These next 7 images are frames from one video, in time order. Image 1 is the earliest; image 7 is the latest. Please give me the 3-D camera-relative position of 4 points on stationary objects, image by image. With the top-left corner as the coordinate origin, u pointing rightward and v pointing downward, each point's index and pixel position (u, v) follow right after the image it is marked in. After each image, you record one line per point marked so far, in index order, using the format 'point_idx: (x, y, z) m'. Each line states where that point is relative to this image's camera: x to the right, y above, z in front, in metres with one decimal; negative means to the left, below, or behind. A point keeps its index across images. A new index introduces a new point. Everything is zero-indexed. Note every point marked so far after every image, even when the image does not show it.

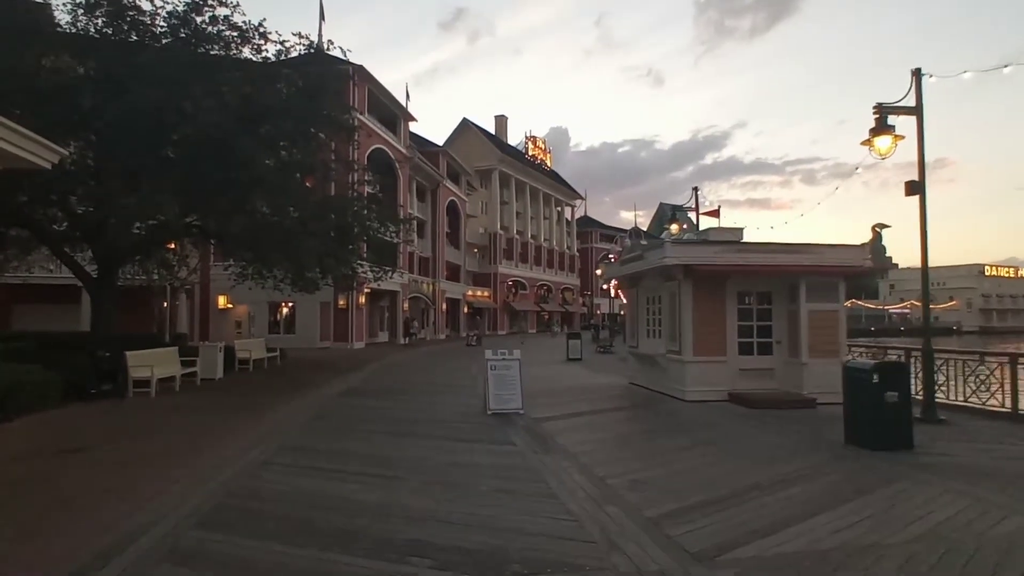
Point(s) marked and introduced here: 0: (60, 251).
0: (-14.5, +1.1, +19.7) m
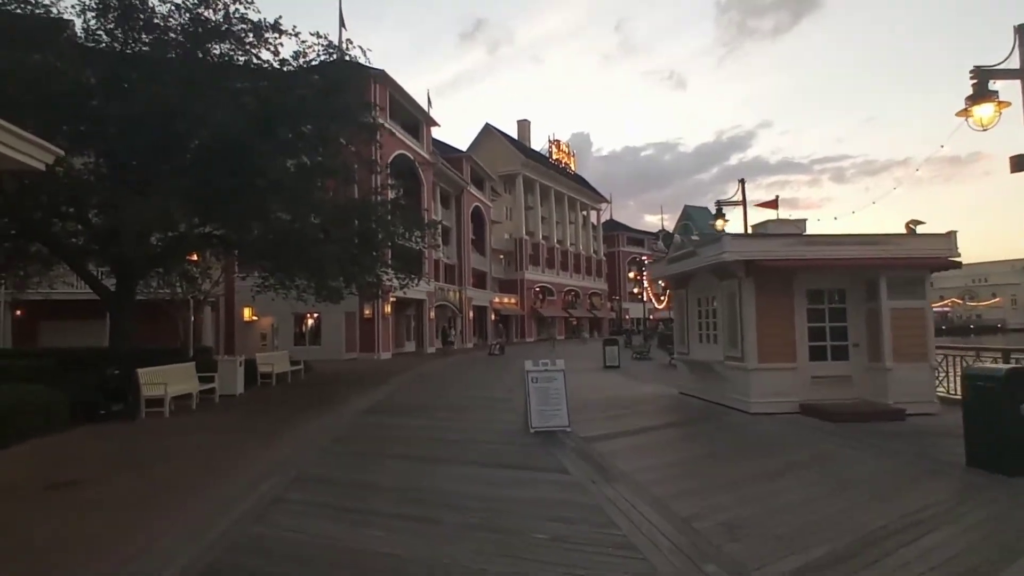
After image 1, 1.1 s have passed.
0: (-13.5, +0.7, +19.1) m
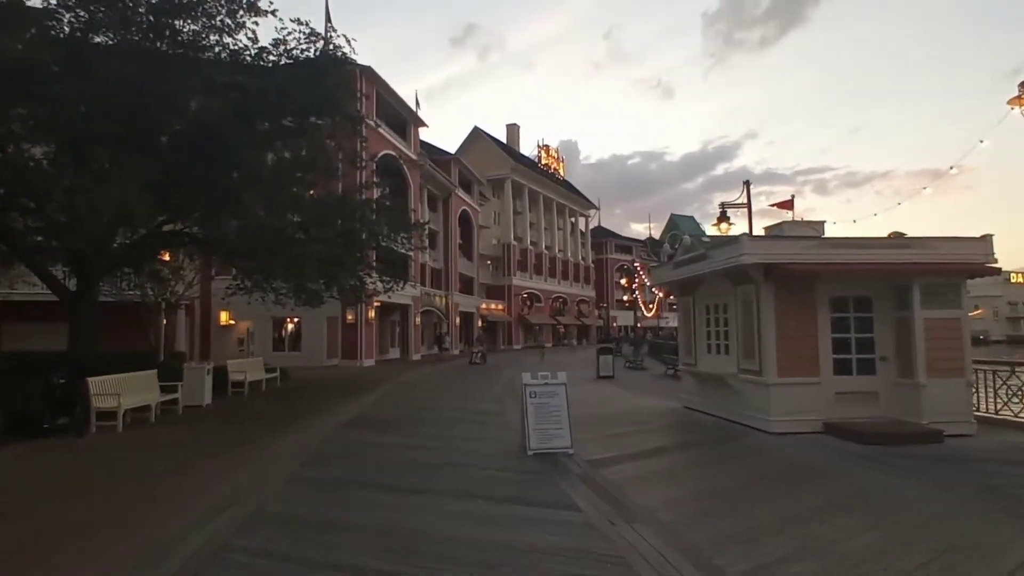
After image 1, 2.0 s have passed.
0: (-13.7, +0.7, +17.7) m
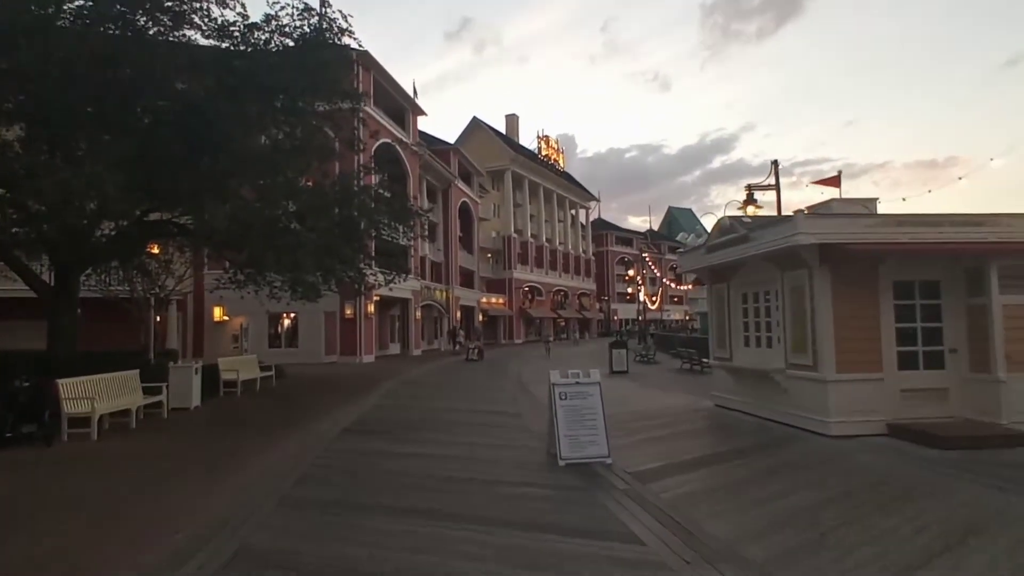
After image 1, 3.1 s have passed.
0: (-13.4, +0.8, +16.4) m
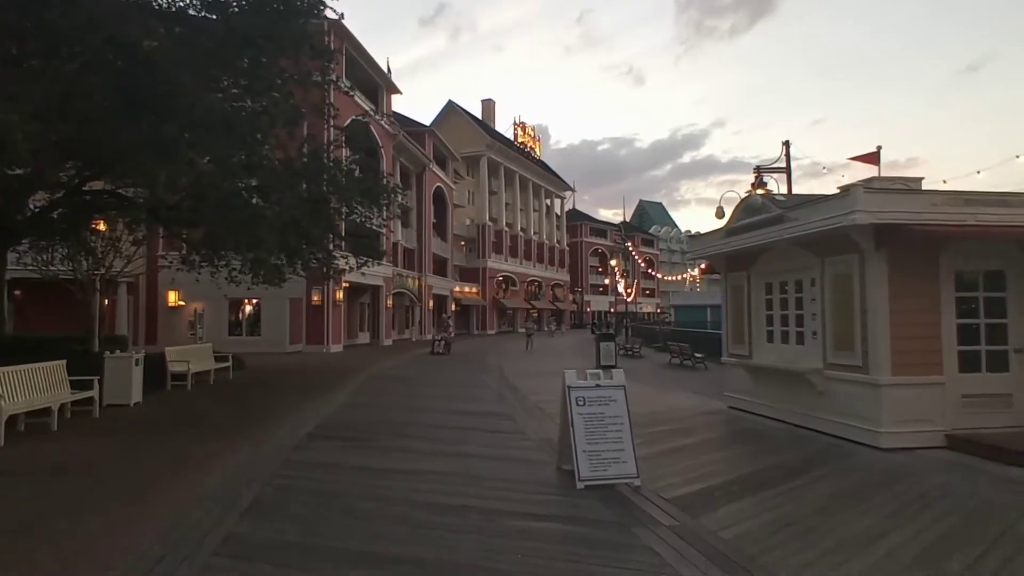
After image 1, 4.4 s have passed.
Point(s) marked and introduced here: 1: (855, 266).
0: (-13.7, +1.4, +14.3) m
1: (+4.4, +0.3, +7.8) m
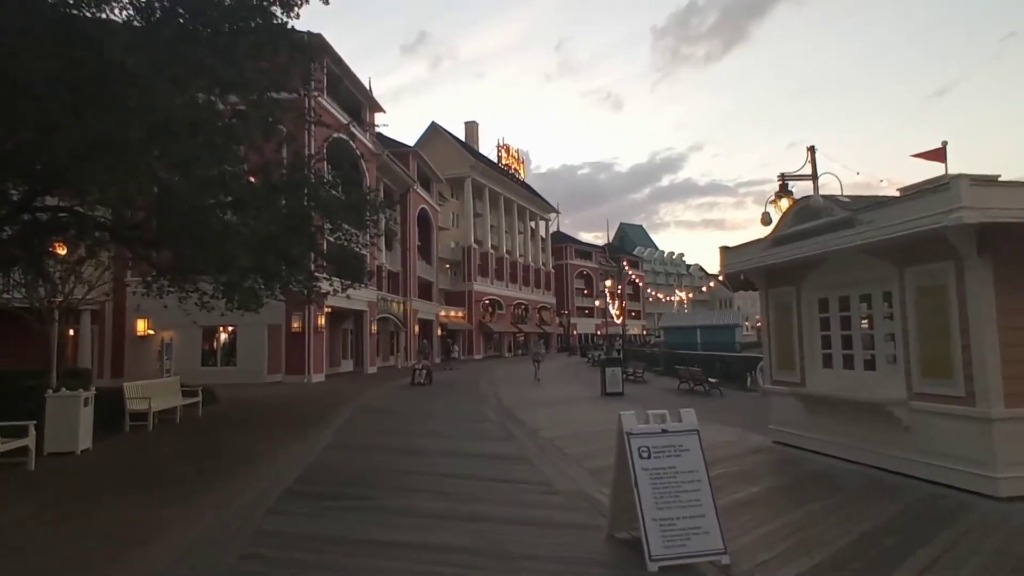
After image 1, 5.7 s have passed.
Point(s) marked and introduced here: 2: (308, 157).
0: (-13.6, +0.8, +12.5) m
1: (+4.7, +0.1, +6.5) m
2: (-5.3, +3.4, +16.0) m
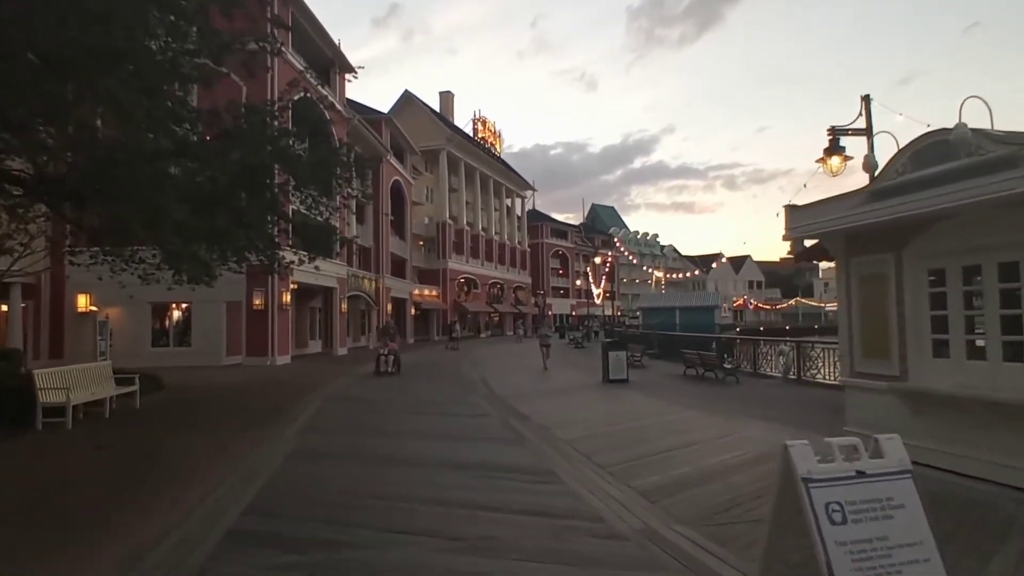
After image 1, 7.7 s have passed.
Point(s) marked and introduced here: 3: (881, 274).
0: (-13.5, +1.4, +9.6) m
1: (+5.0, +0.4, +4.6) m
2: (-5.3, +4.1, +13.5) m
3: (+4.4, +0.2, +7.4) m
